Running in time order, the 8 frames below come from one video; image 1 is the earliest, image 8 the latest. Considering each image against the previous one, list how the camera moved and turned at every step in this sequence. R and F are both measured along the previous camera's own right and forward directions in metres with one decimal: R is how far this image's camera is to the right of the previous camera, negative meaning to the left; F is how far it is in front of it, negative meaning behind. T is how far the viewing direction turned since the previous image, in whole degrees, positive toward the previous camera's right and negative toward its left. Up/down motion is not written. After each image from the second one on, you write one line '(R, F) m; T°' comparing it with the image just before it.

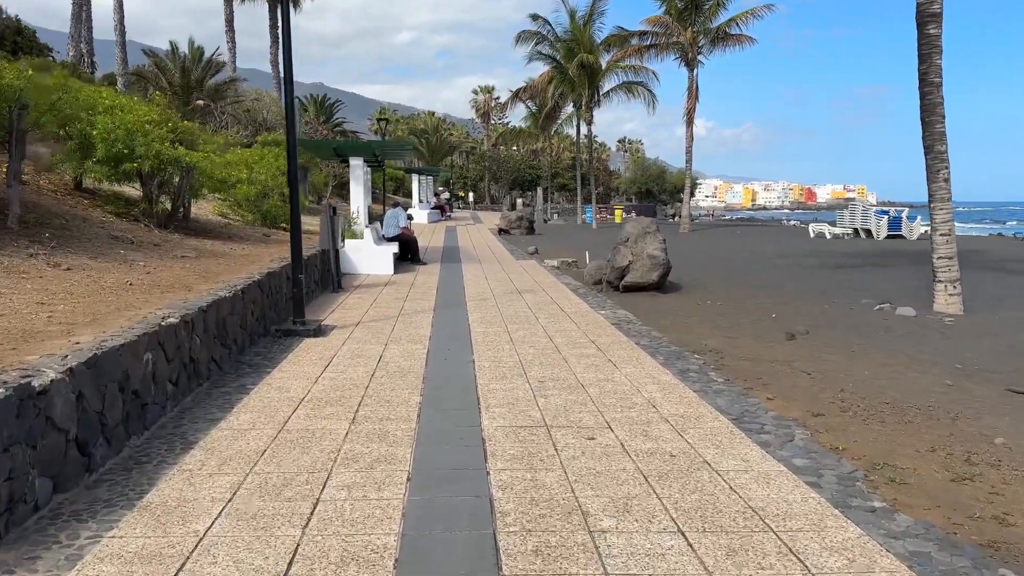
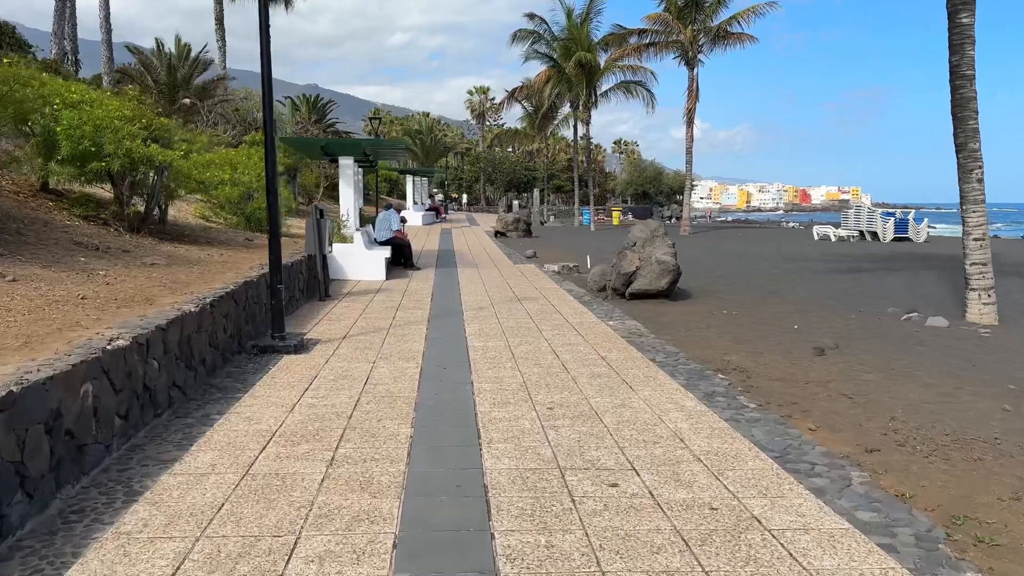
(-0.1, +0.8) m; 0°
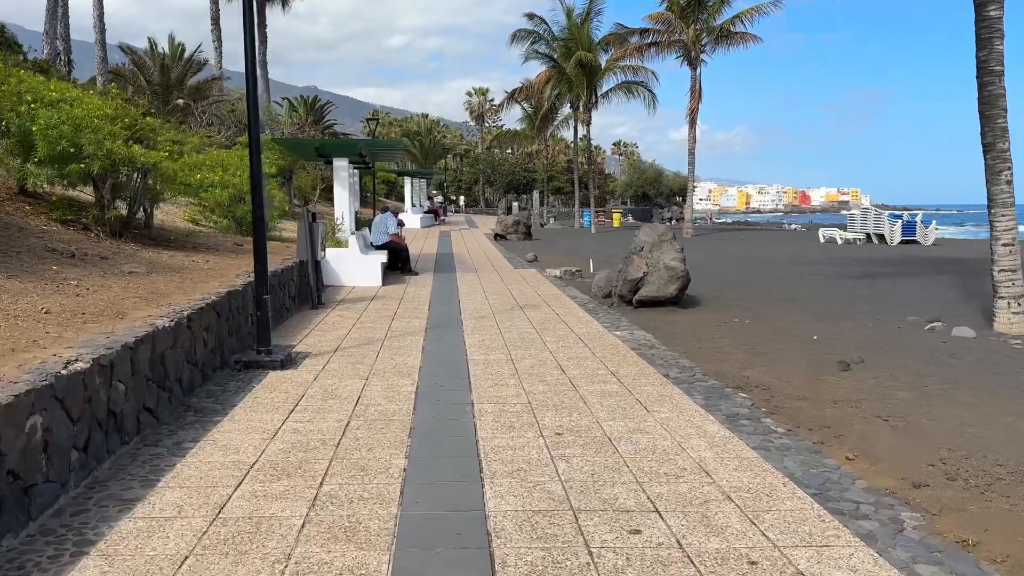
(0.0, +0.5) m; 0°
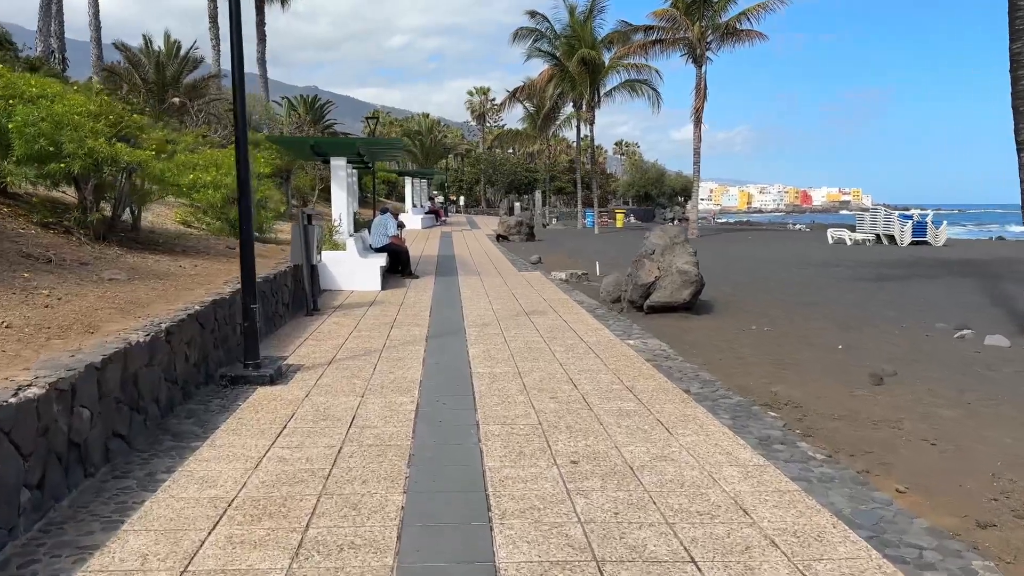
(0.0, +0.5) m; 0°
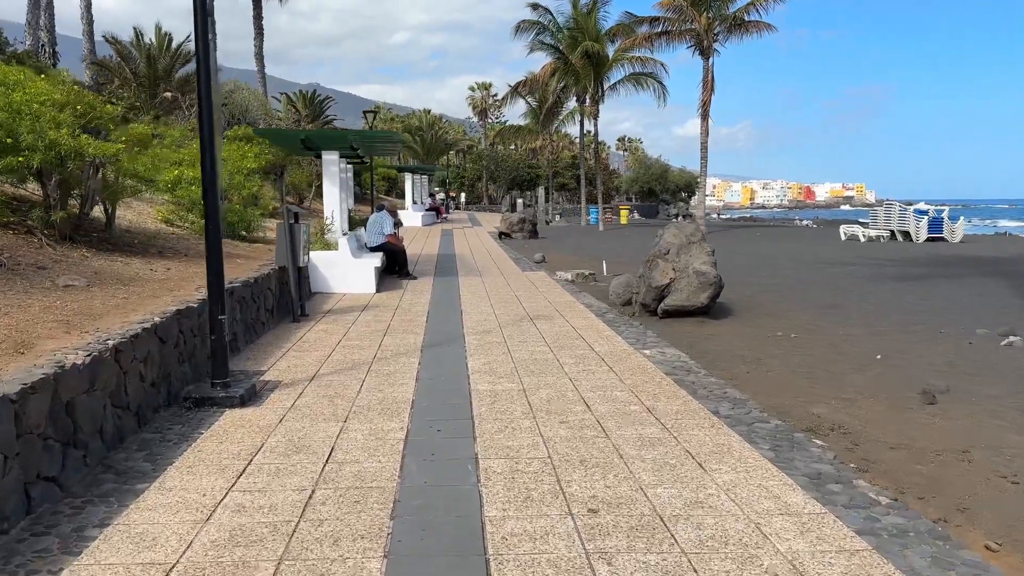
(0.0, +0.8) m; 0°
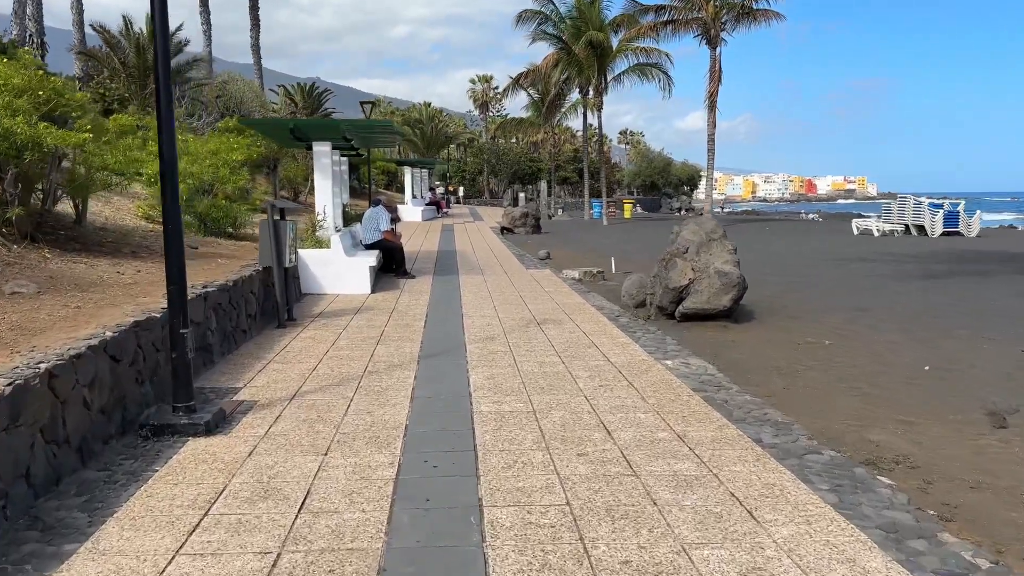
(0.0, +0.8) m; 0°
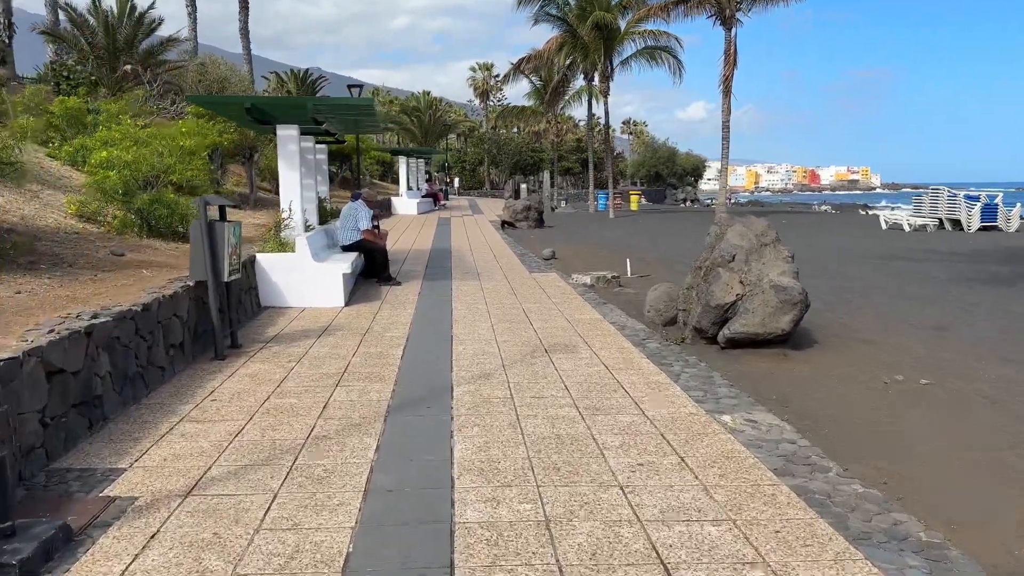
(0.0, +1.9) m; 0°
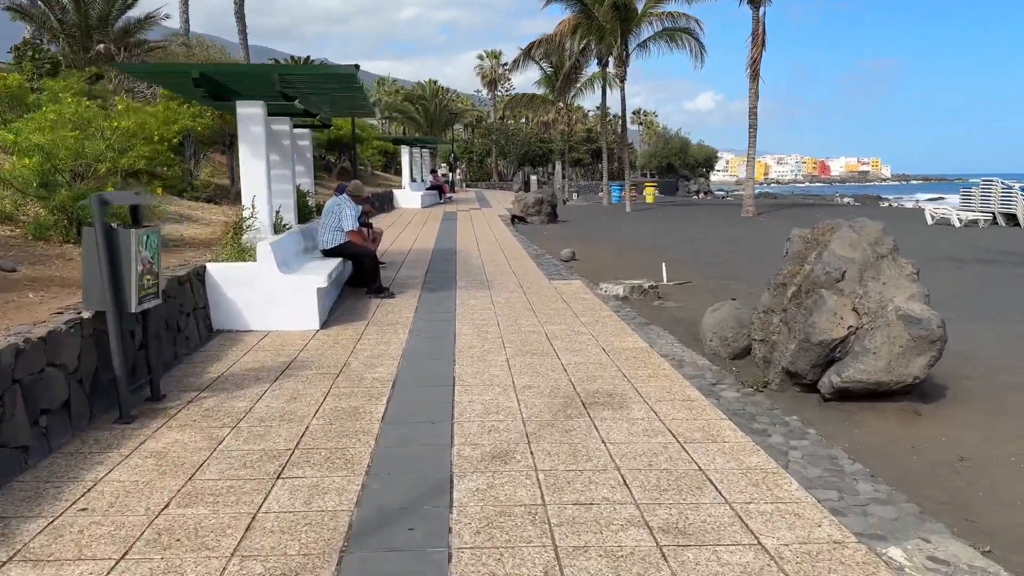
(-0.1, +2.1) m; 0°
